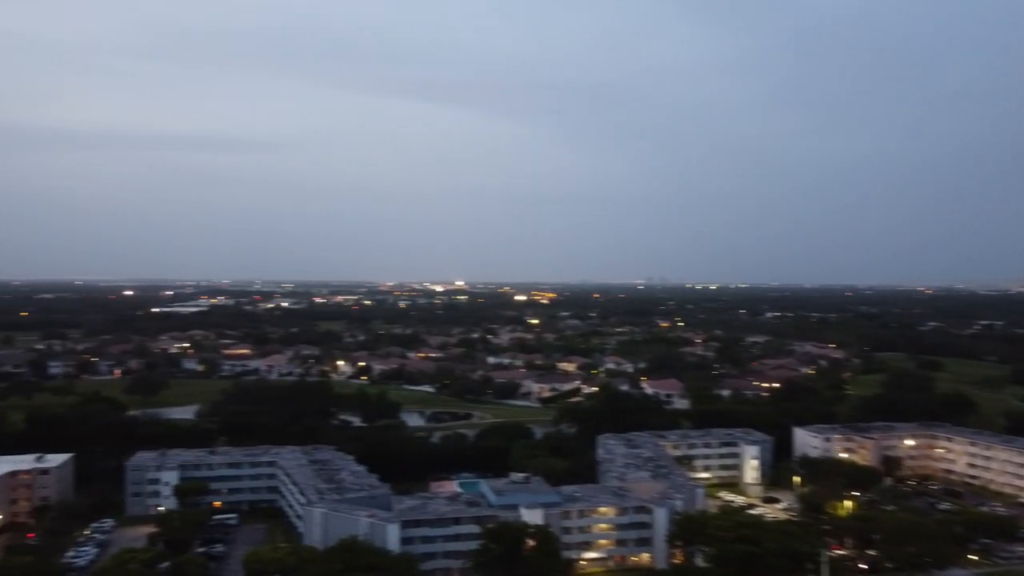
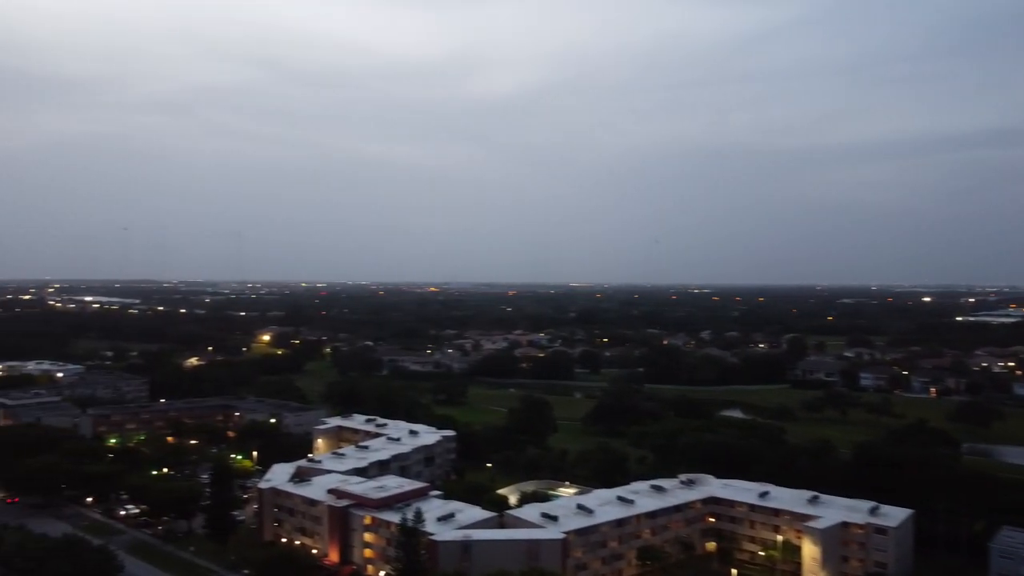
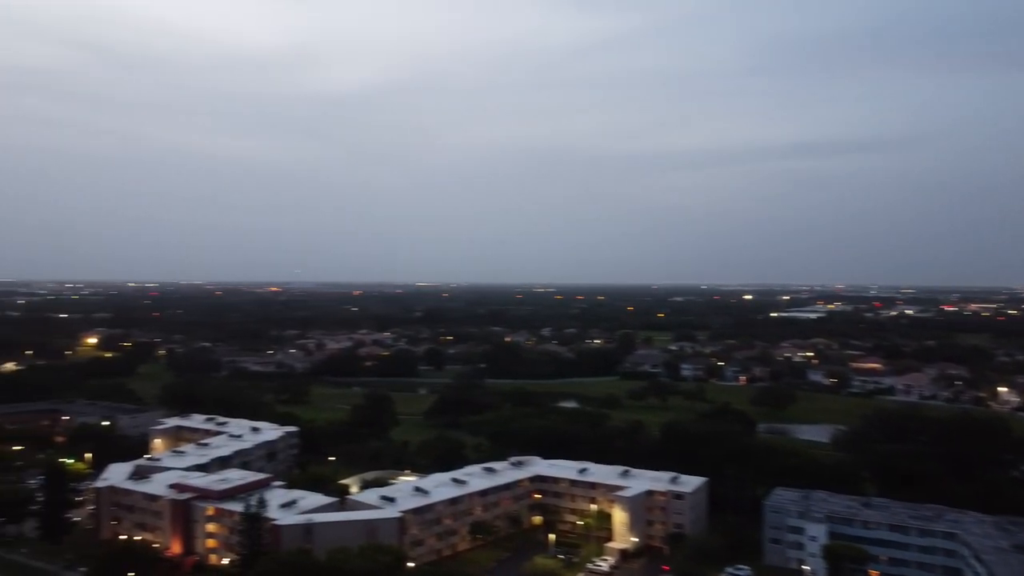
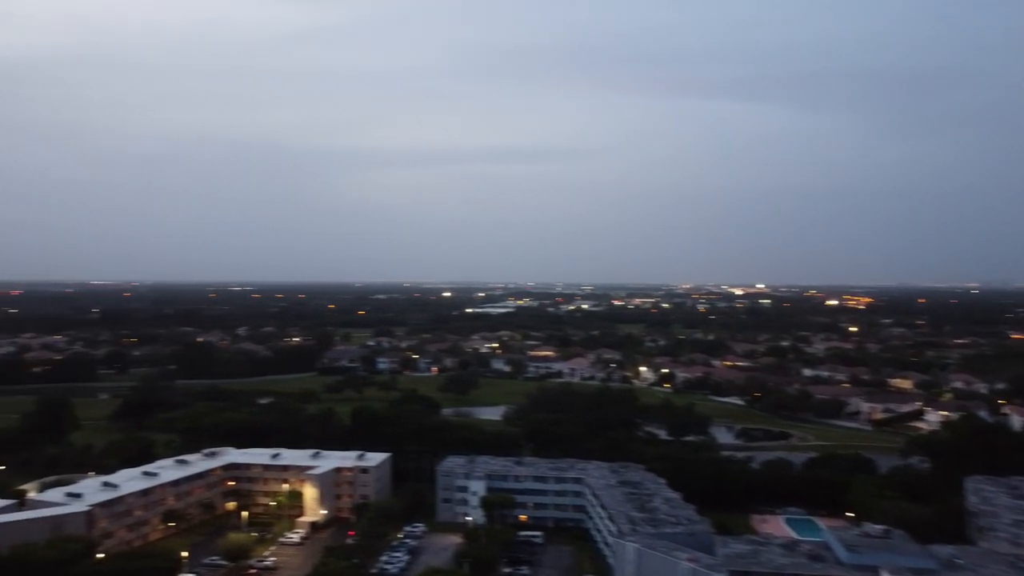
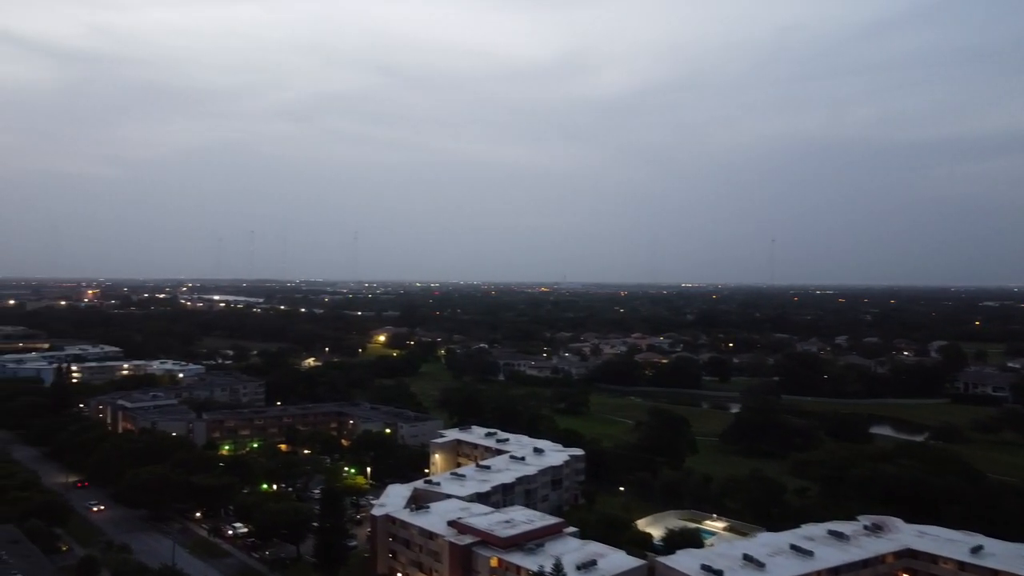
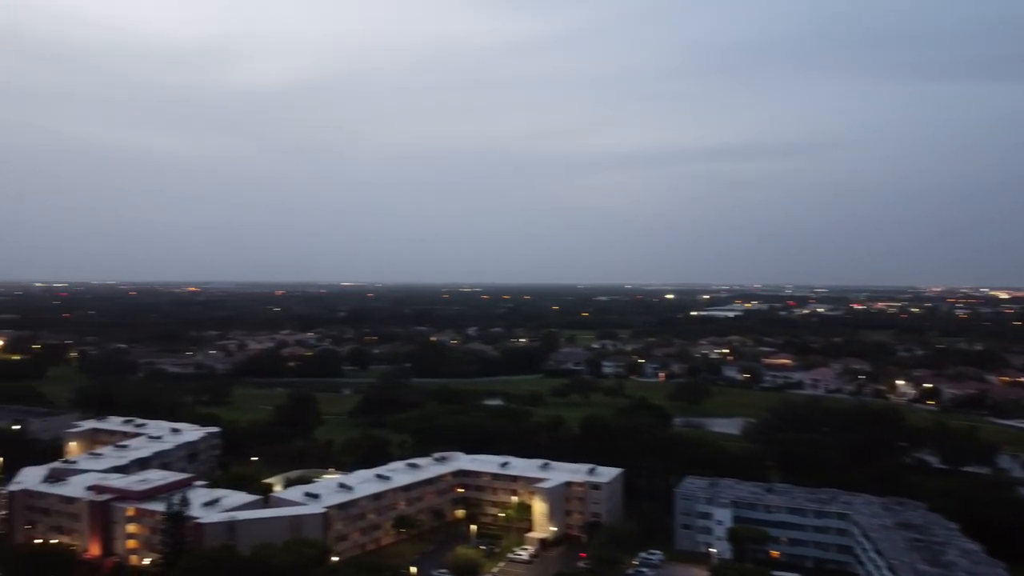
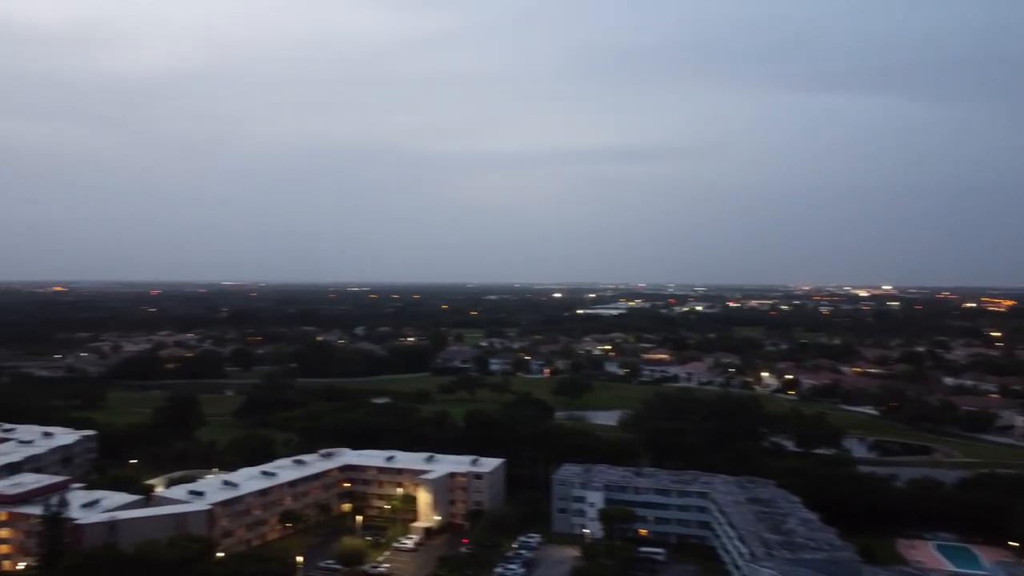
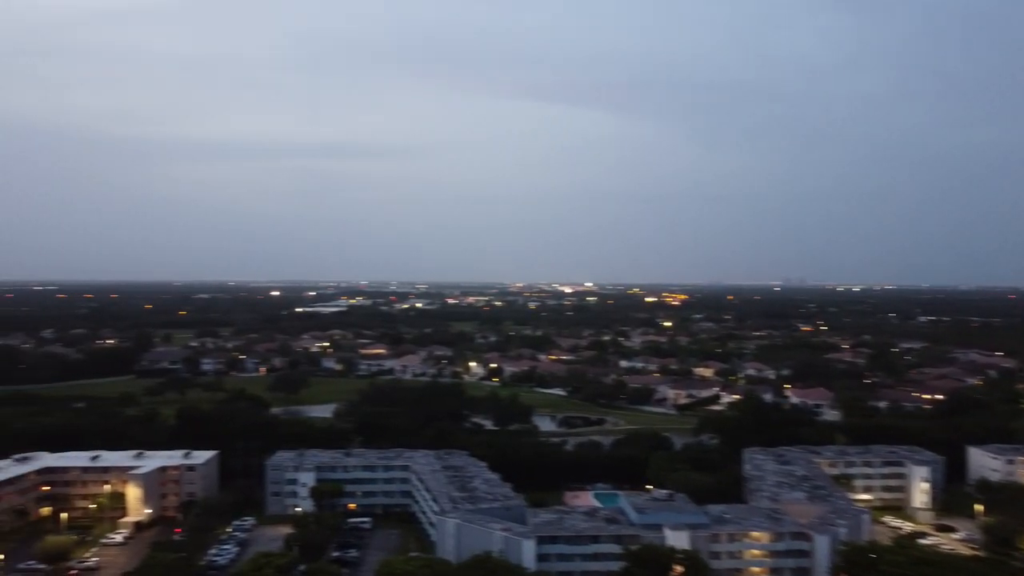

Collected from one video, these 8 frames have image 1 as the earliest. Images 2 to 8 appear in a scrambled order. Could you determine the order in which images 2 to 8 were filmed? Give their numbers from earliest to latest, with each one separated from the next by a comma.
8, 4, 7, 6, 3, 2, 5
